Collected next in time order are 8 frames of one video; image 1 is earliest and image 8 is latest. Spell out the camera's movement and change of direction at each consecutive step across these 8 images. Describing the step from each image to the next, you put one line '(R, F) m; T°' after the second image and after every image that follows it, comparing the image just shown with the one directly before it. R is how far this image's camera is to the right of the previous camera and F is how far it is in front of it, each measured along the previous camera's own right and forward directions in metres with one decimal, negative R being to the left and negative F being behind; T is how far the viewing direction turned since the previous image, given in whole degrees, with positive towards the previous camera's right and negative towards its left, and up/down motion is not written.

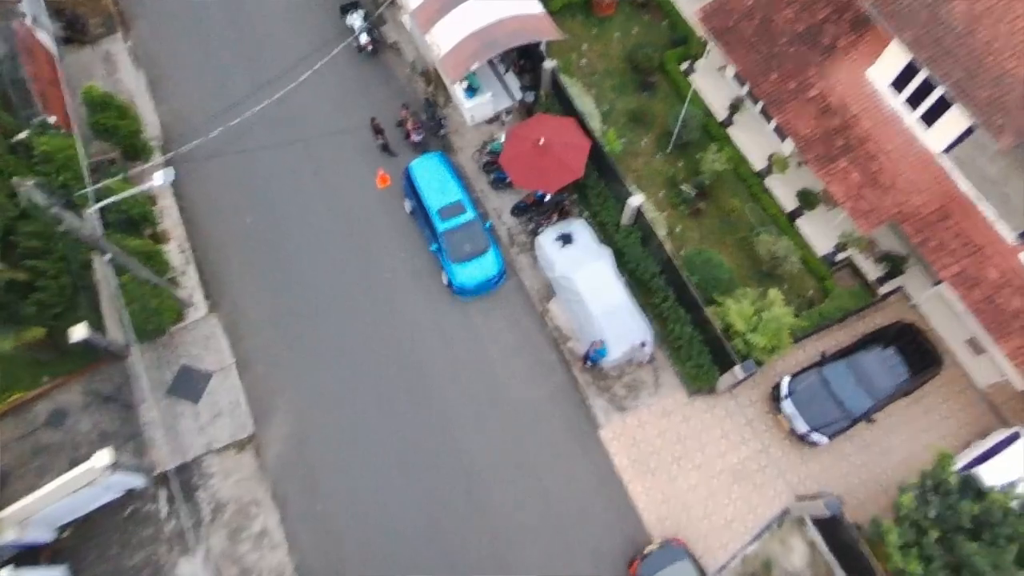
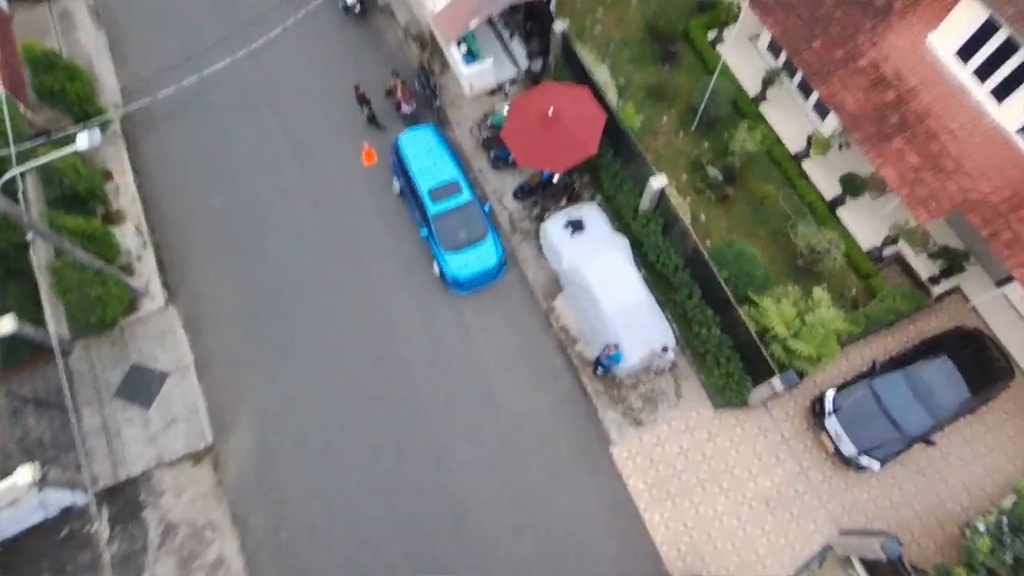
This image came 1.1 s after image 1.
(+0.1, +2.2) m; 0°
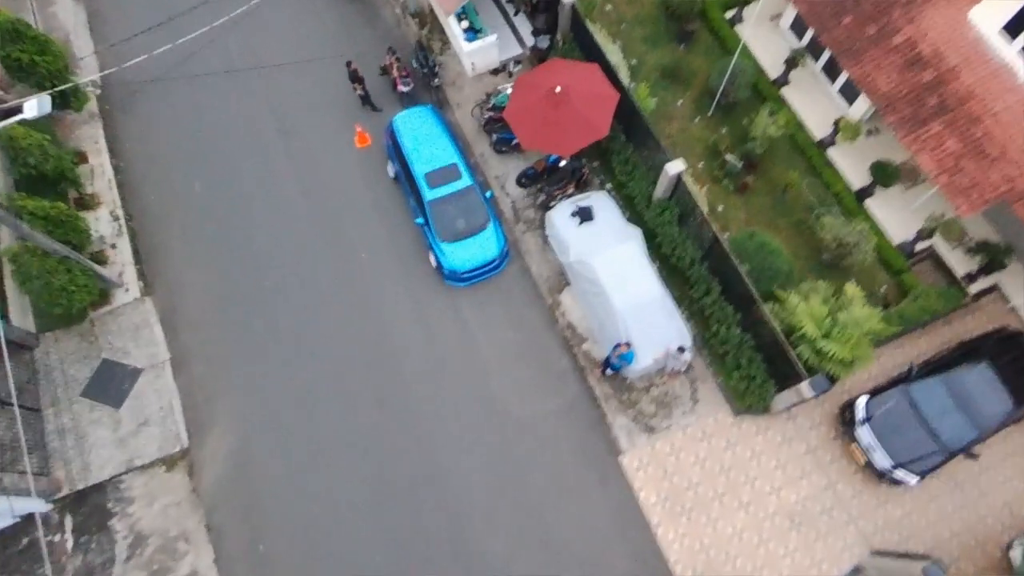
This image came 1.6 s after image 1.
(0.0, +1.2) m; 0°
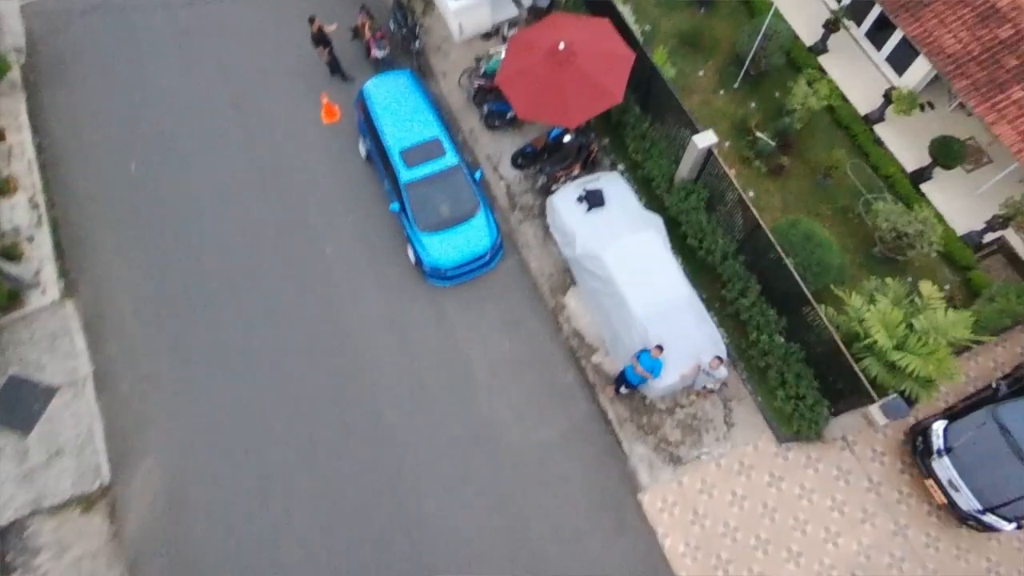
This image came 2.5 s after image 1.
(+0.1, +2.4) m; 0°
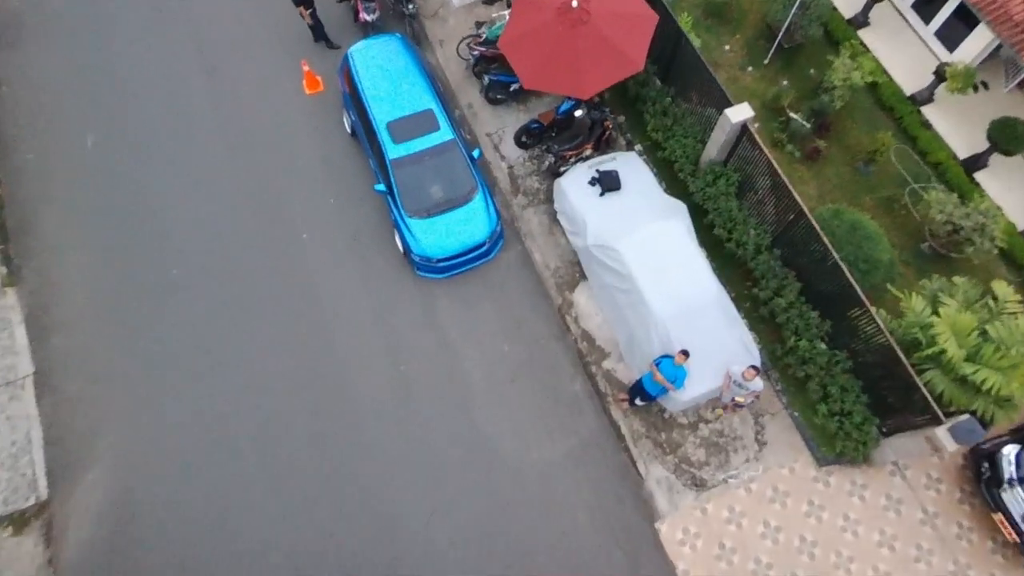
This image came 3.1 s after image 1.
(0.0, +1.4) m; 0°
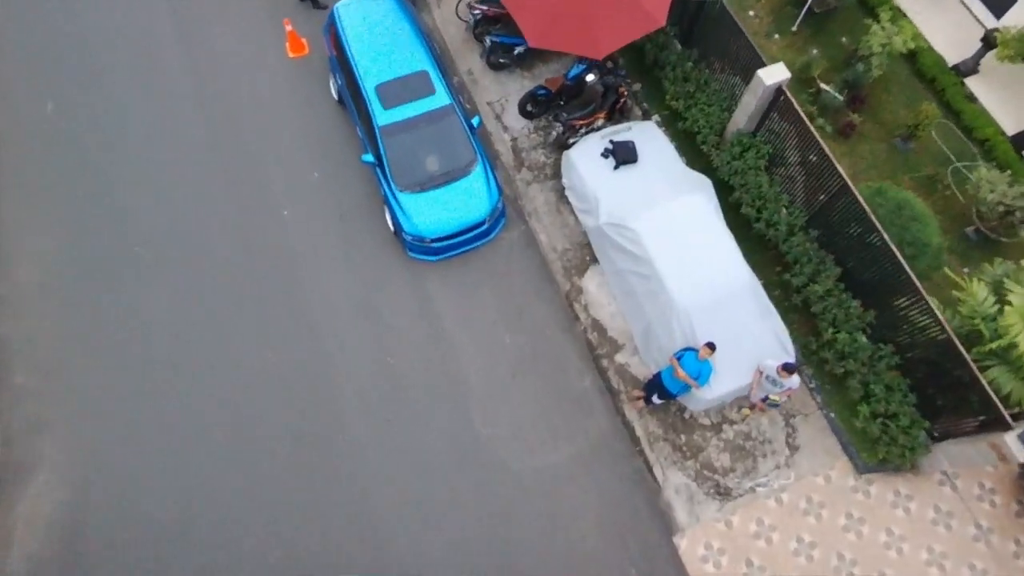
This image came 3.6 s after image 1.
(0.0, +1.0) m; 0°
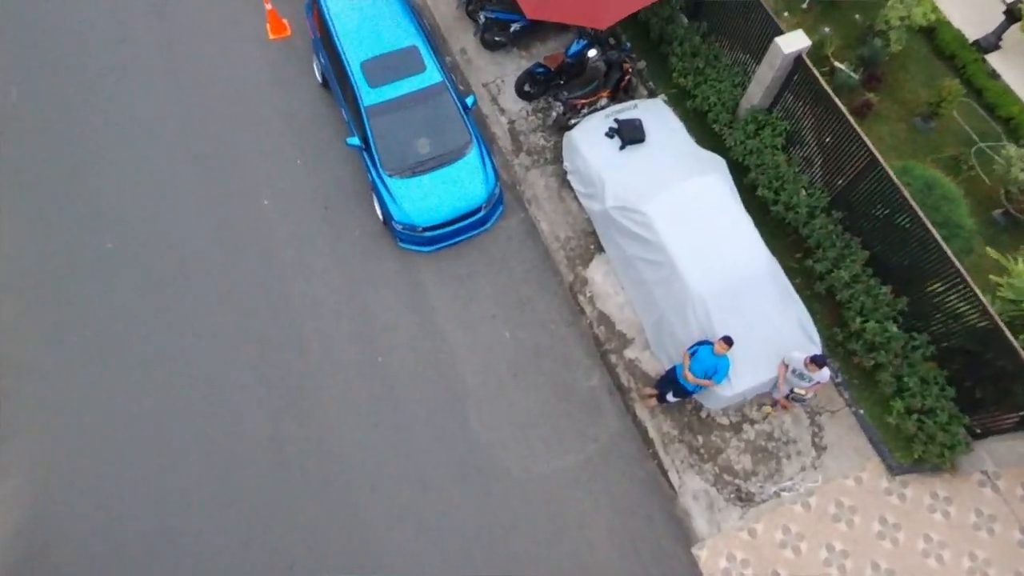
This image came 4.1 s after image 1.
(0.0, +0.7) m; 0°
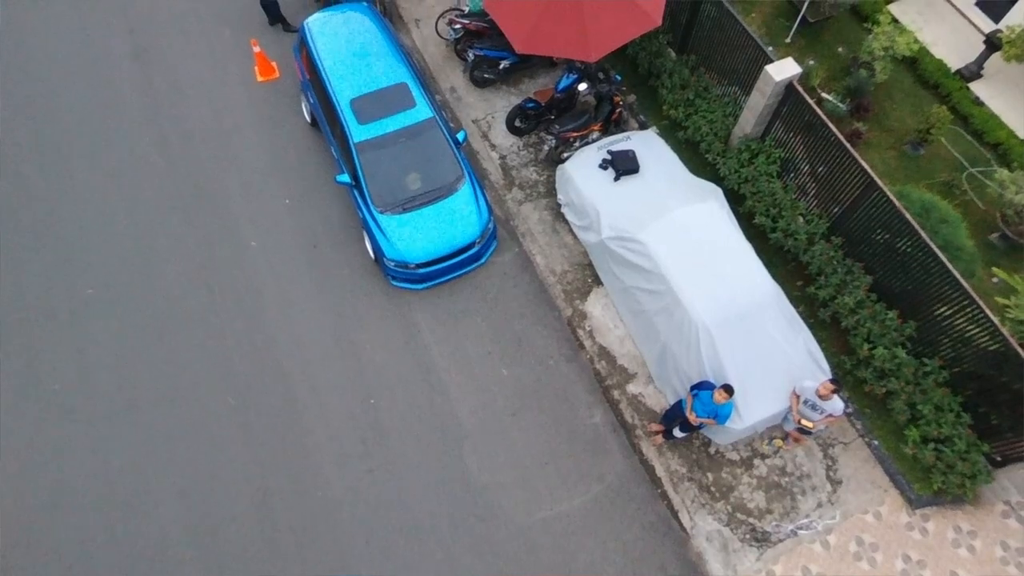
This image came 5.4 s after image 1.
(-0.1, +0.2) m; +1°
